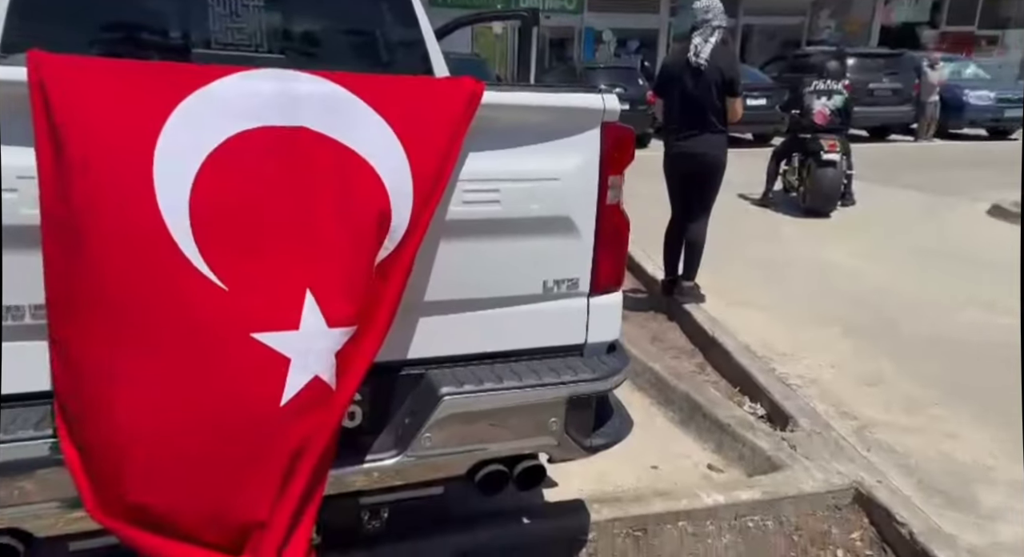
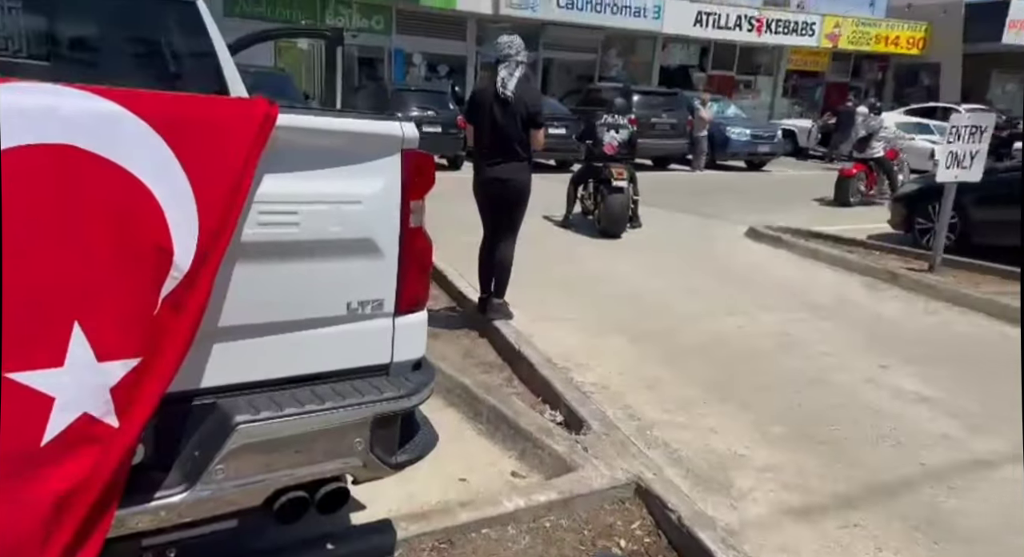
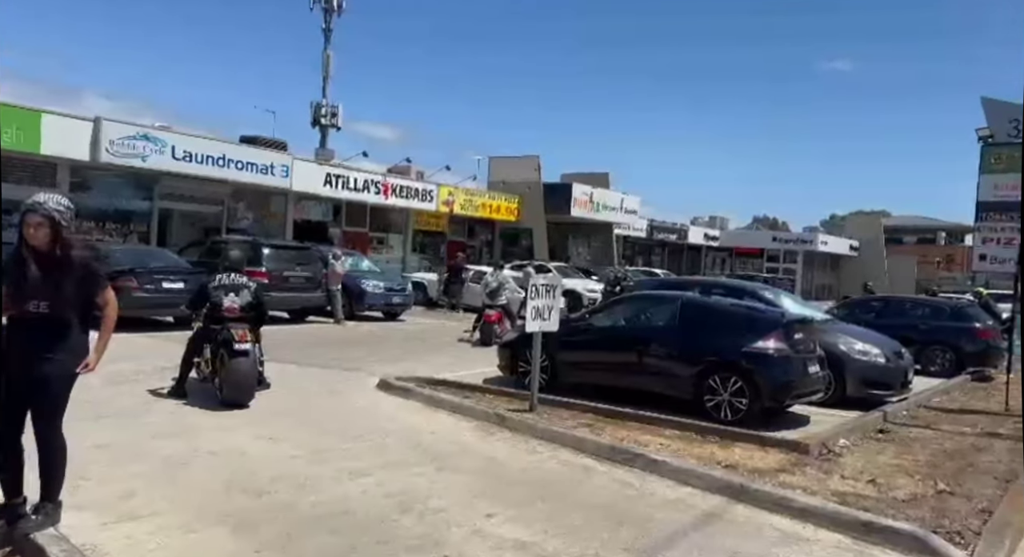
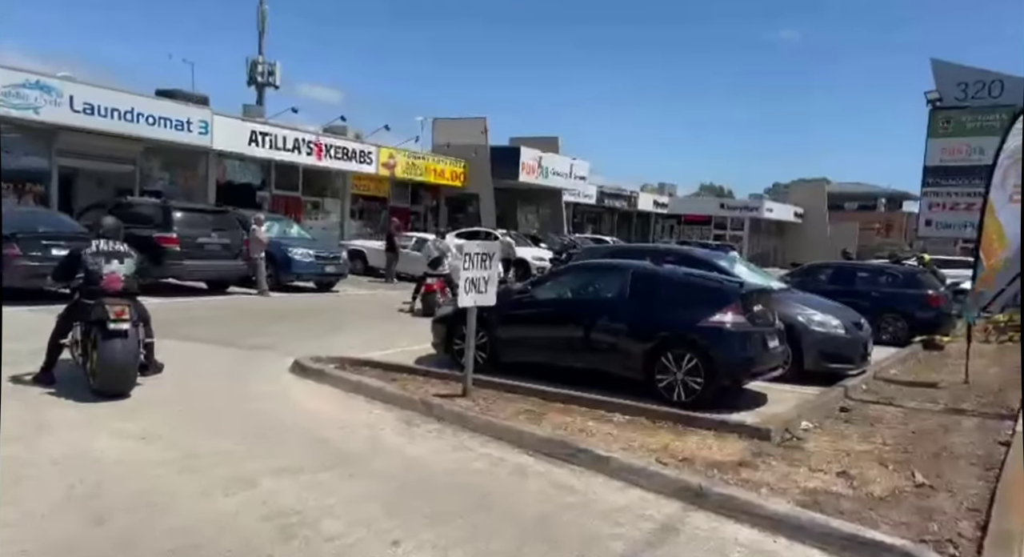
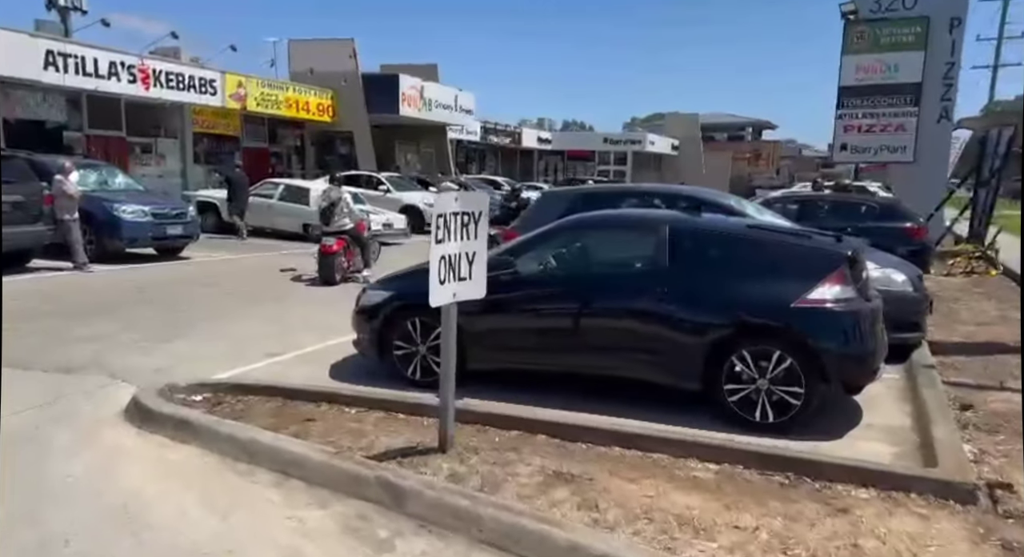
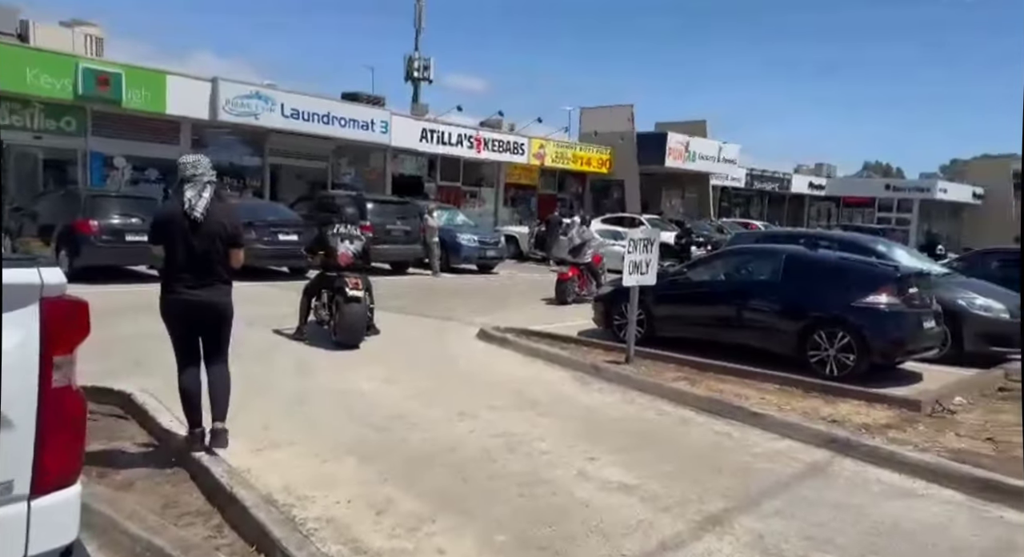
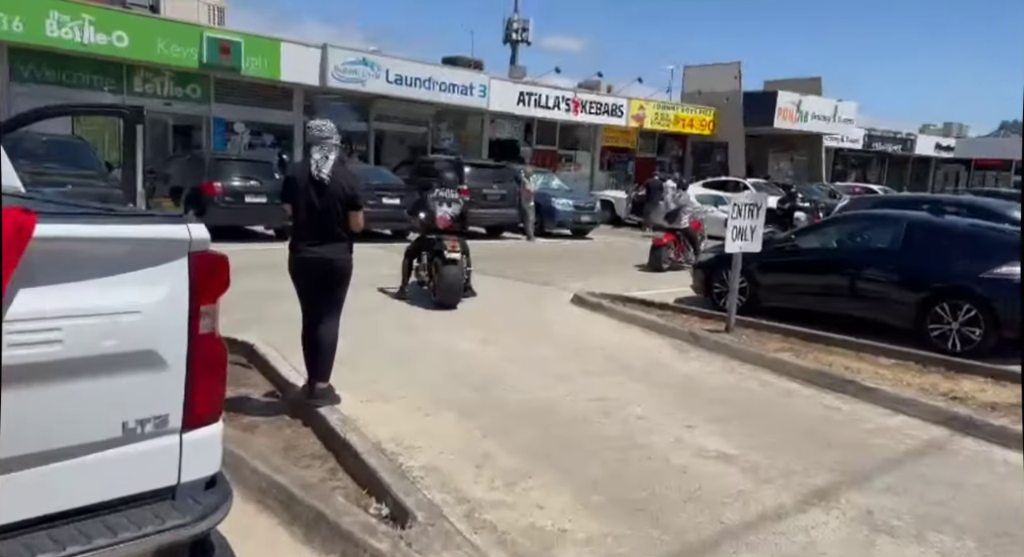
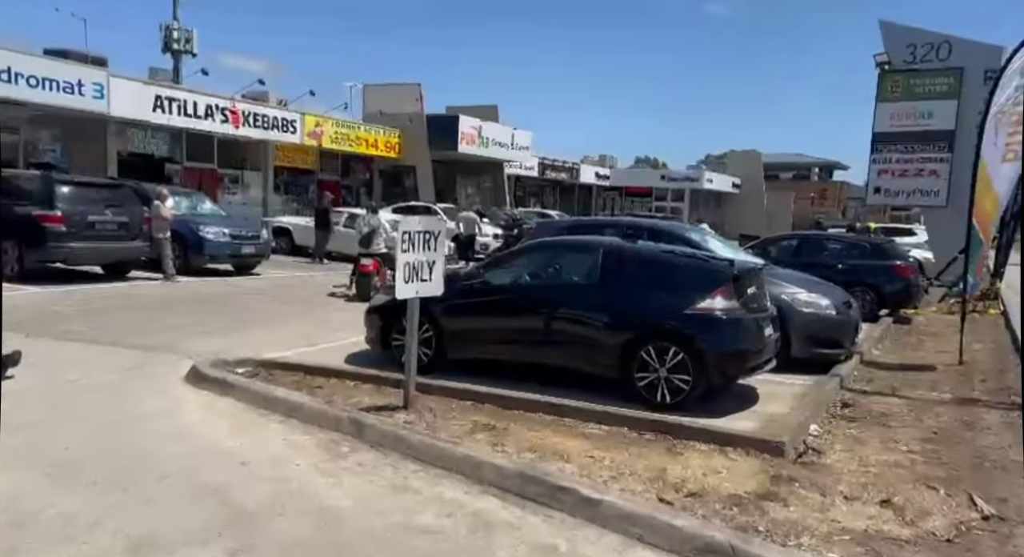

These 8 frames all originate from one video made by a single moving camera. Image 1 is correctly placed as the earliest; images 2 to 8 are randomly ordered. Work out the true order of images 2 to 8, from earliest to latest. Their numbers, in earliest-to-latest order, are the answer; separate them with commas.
2, 7, 6, 3, 4, 8, 5
